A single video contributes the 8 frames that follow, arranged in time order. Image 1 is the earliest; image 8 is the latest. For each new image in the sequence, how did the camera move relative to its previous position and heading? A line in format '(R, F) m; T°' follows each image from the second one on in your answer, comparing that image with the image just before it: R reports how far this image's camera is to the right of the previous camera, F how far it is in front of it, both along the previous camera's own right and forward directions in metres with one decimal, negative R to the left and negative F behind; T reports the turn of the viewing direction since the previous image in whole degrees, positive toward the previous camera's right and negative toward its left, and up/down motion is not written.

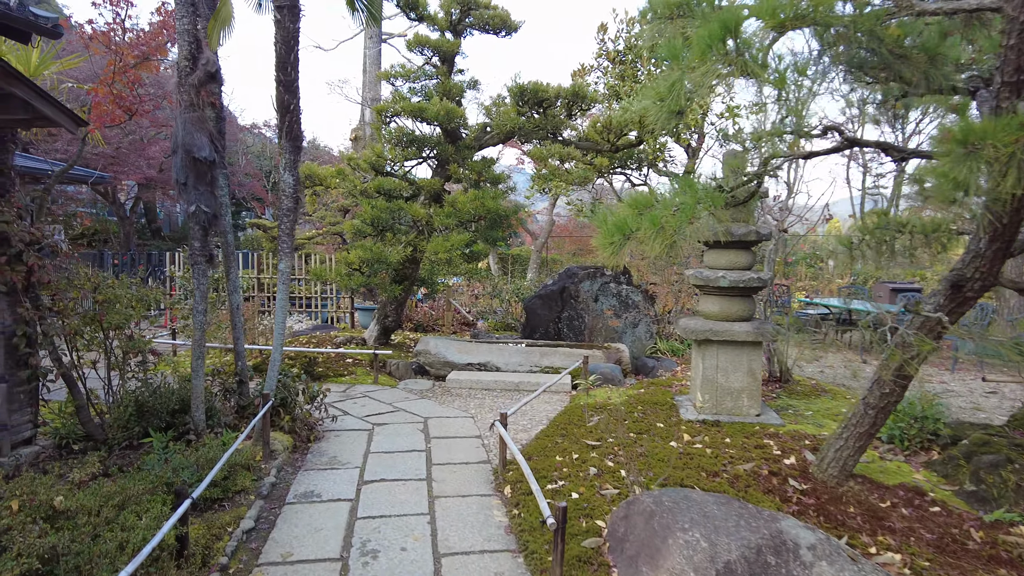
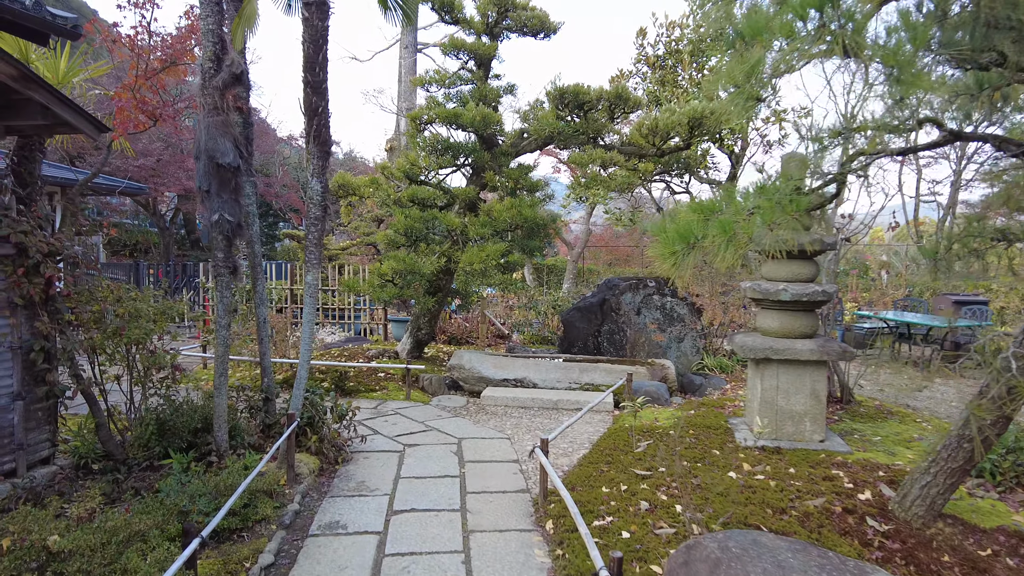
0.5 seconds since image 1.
(0.0, +0.3) m; -3°
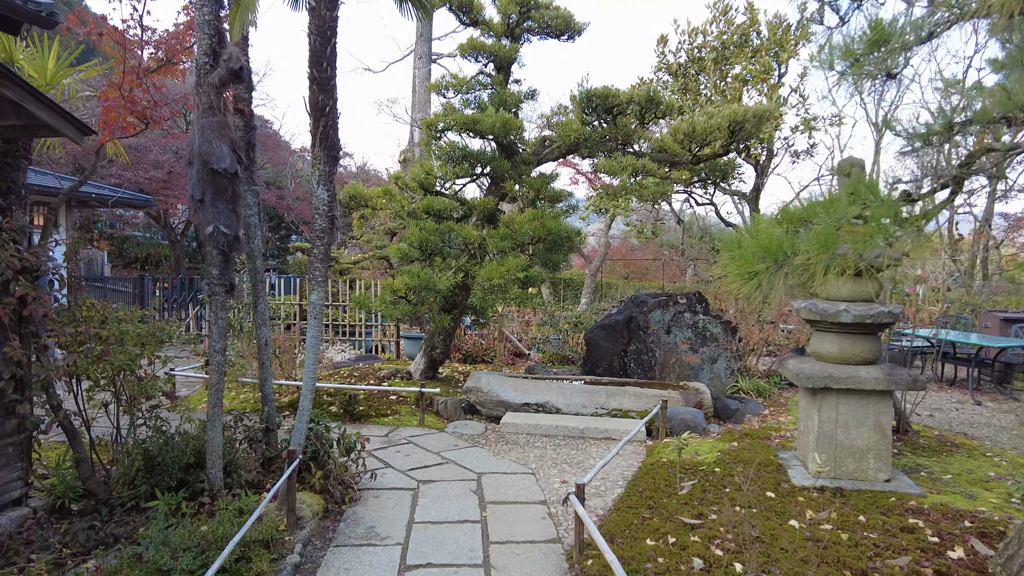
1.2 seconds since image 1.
(-0.1, +0.4) m; -1°
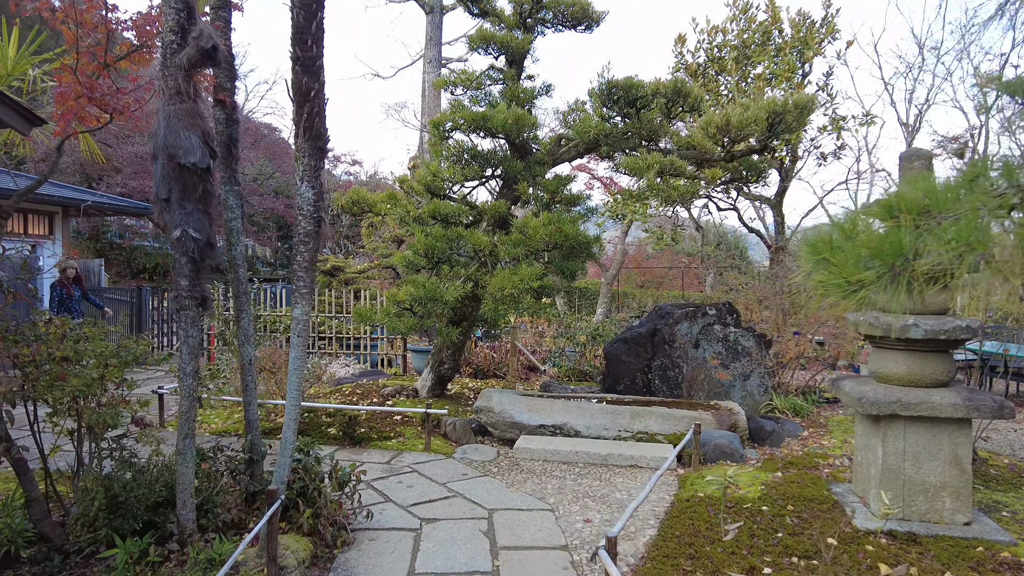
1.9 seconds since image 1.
(0.0, +0.4) m; -1°
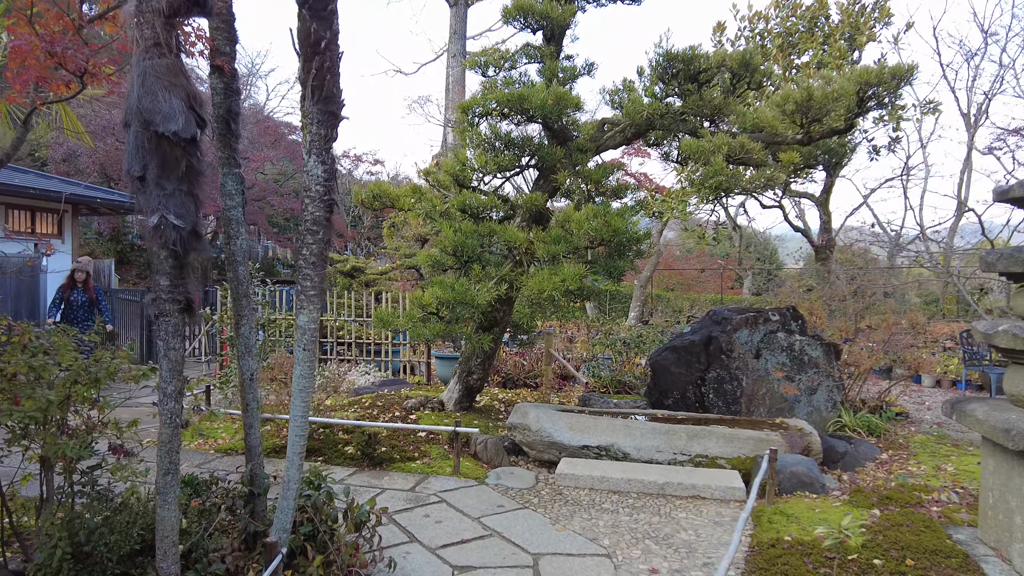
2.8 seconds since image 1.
(-0.1, +0.5) m; -2°
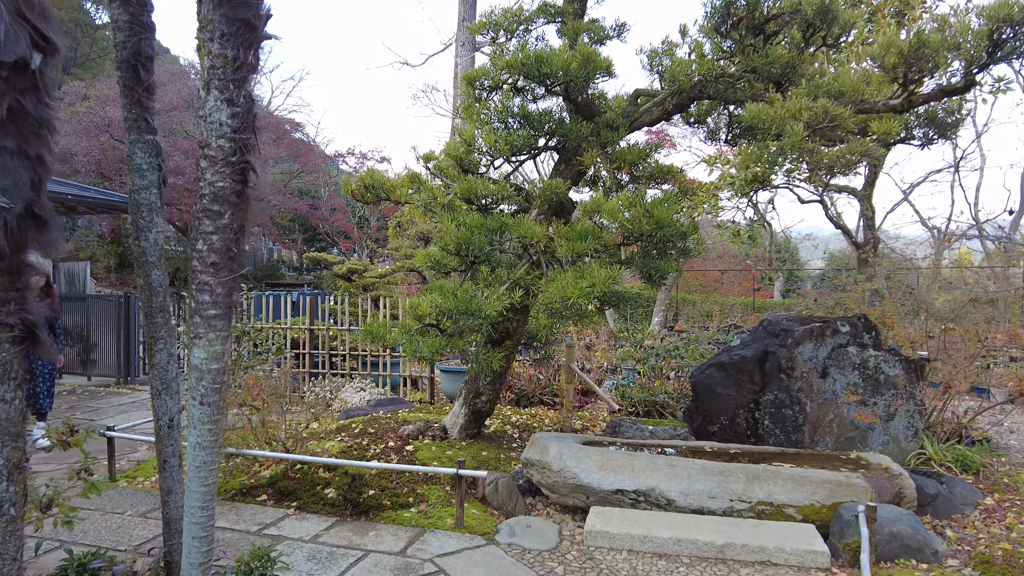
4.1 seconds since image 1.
(0.0, +0.8) m; -1°
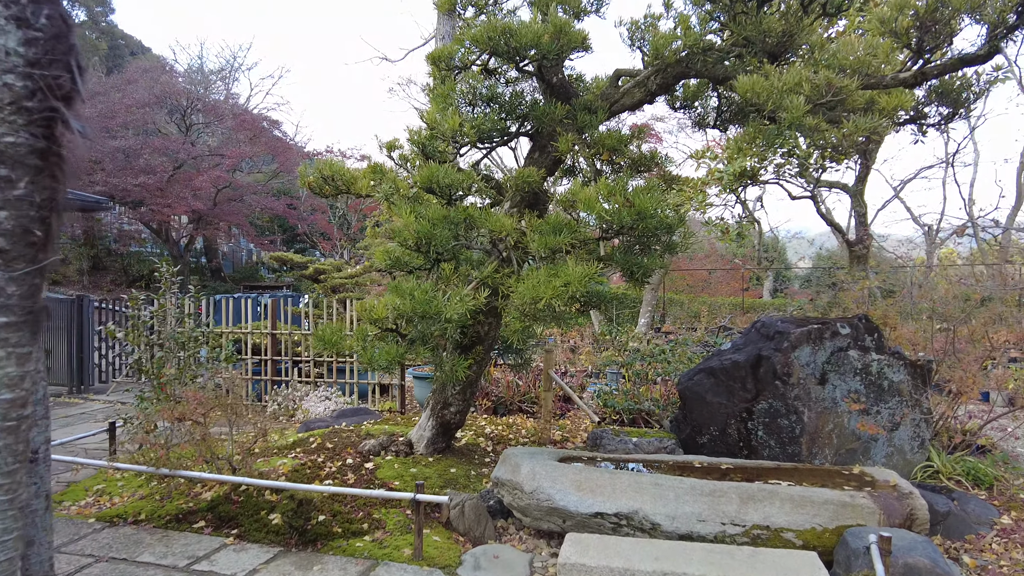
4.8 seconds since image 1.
(+0.1, +0.4) m; +1°
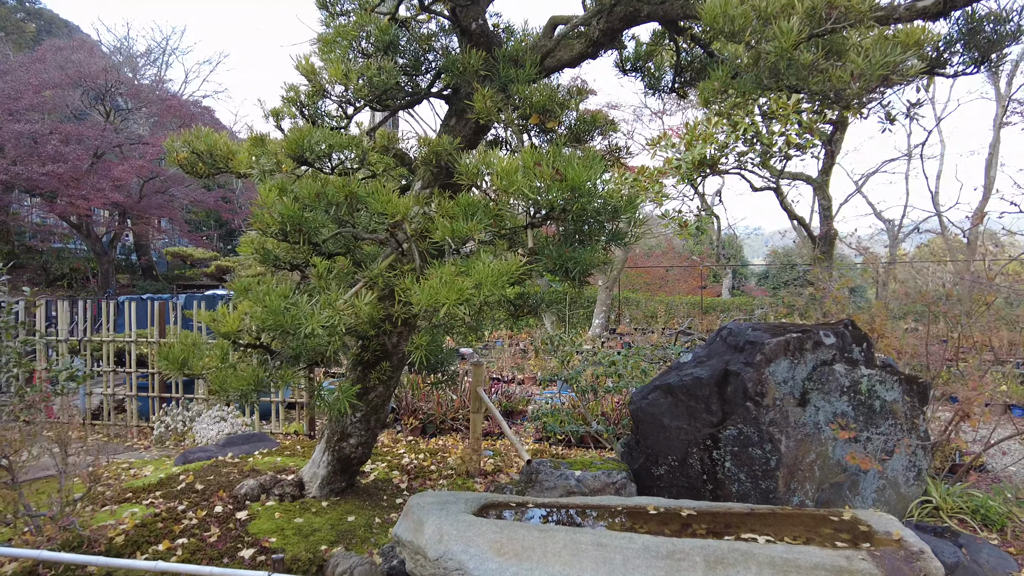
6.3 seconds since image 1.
(+0.2, +0.7) m; +3°
